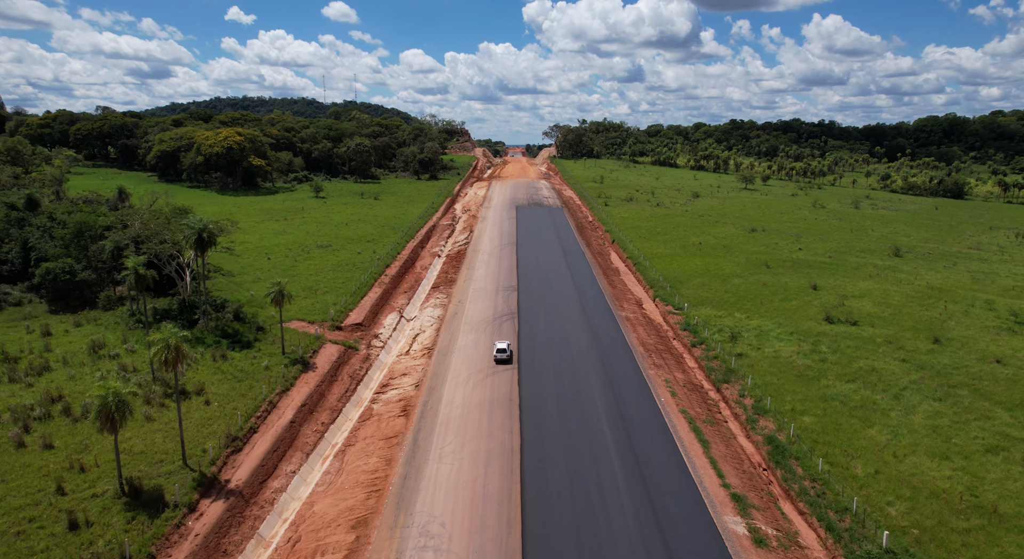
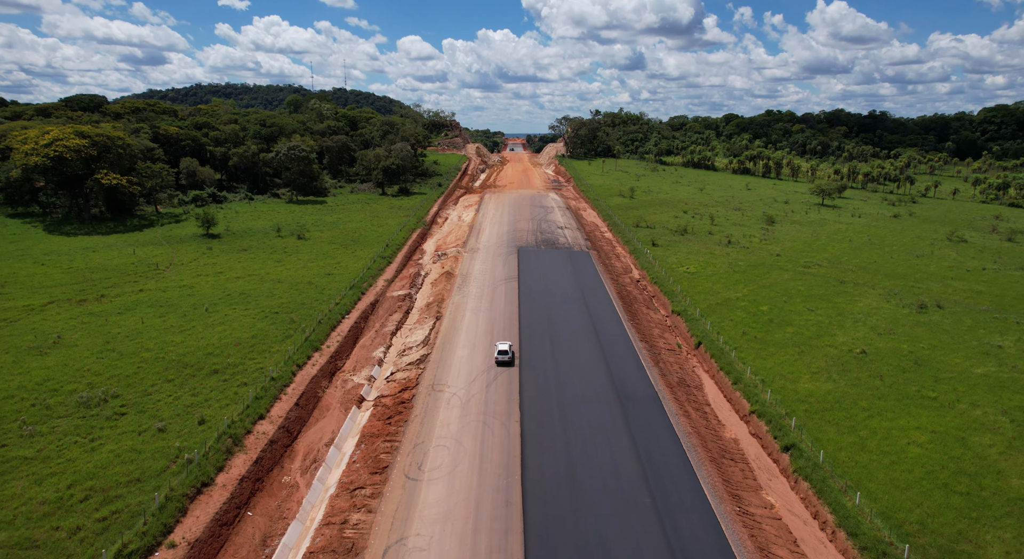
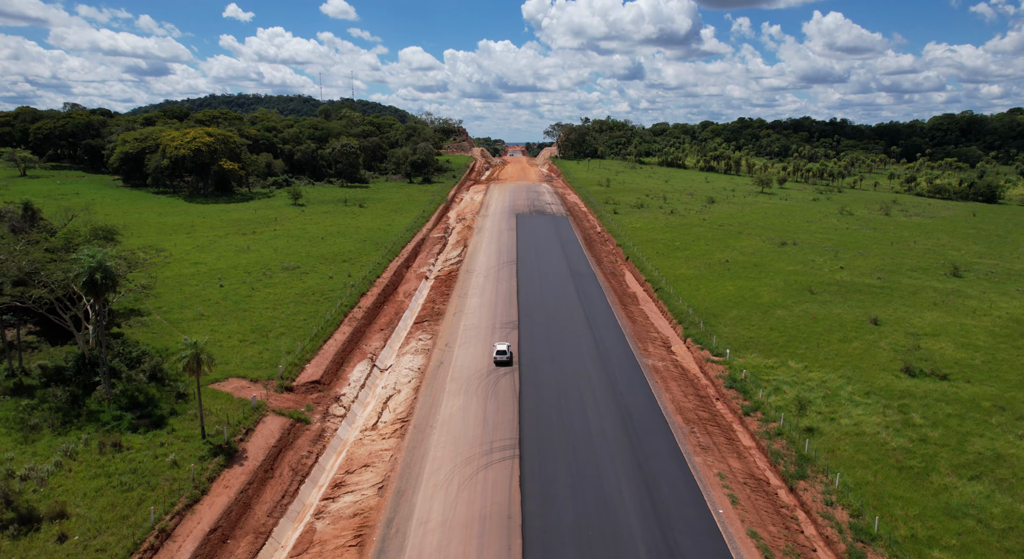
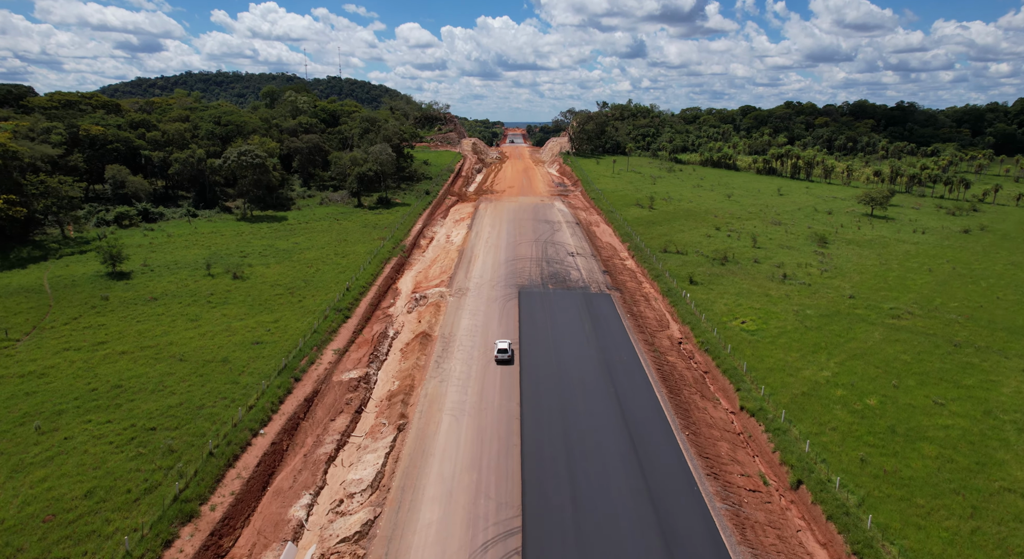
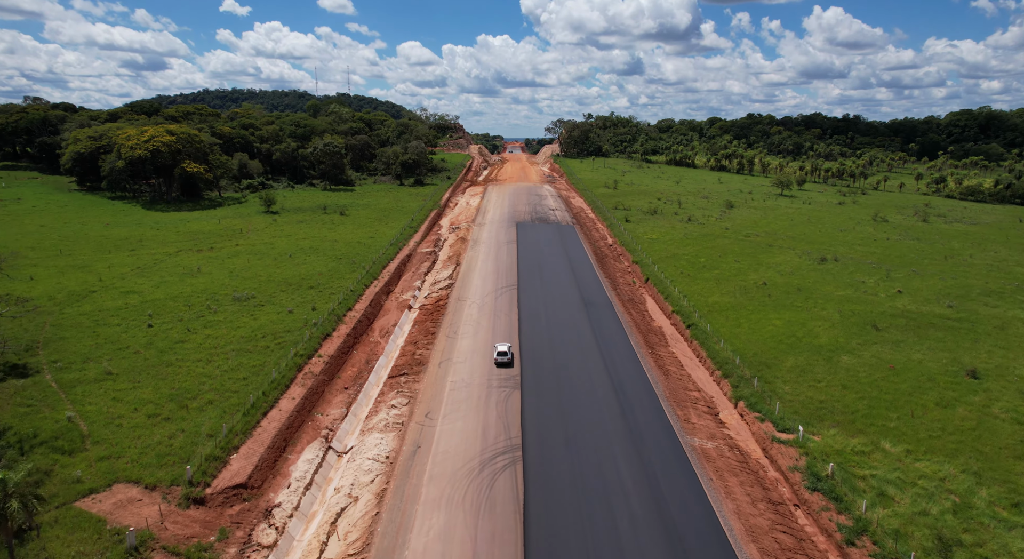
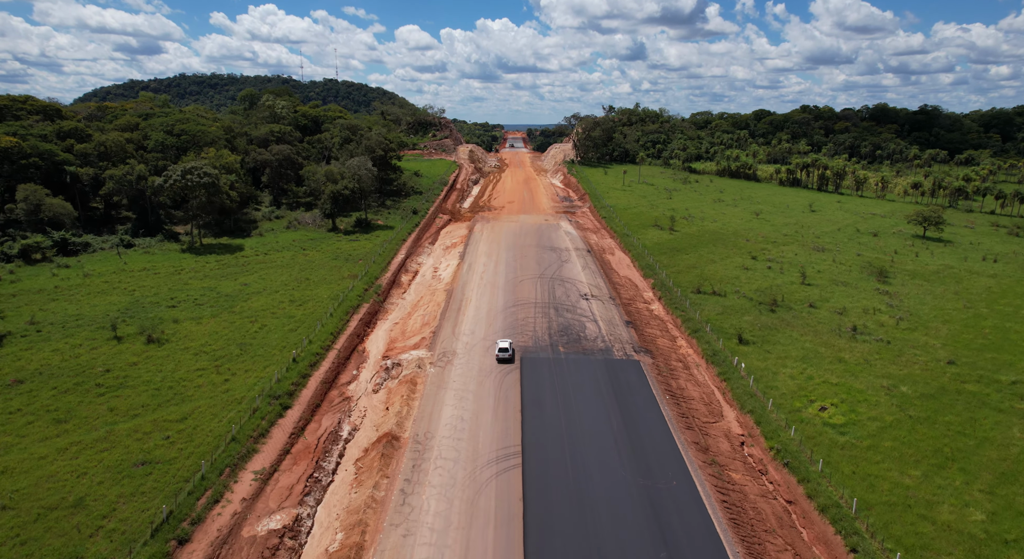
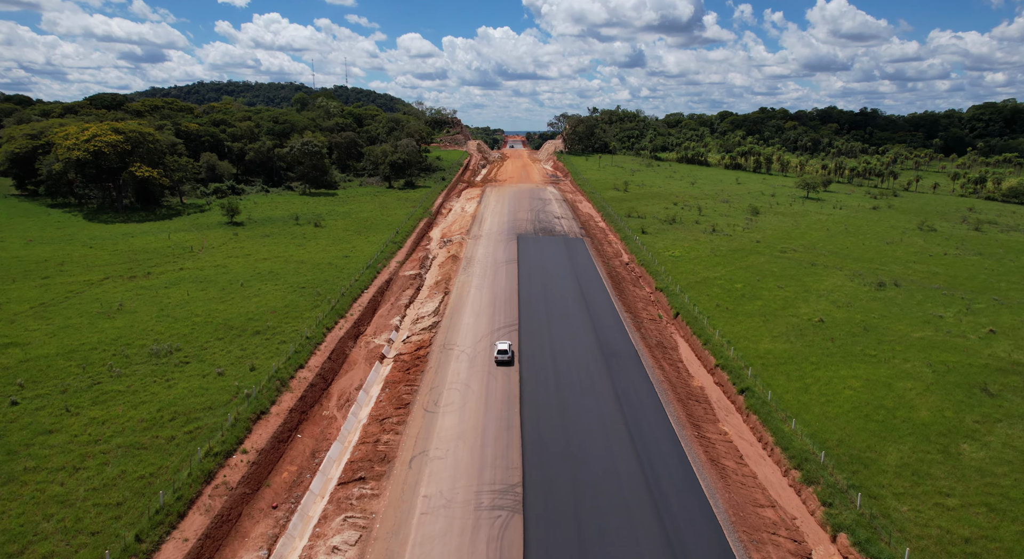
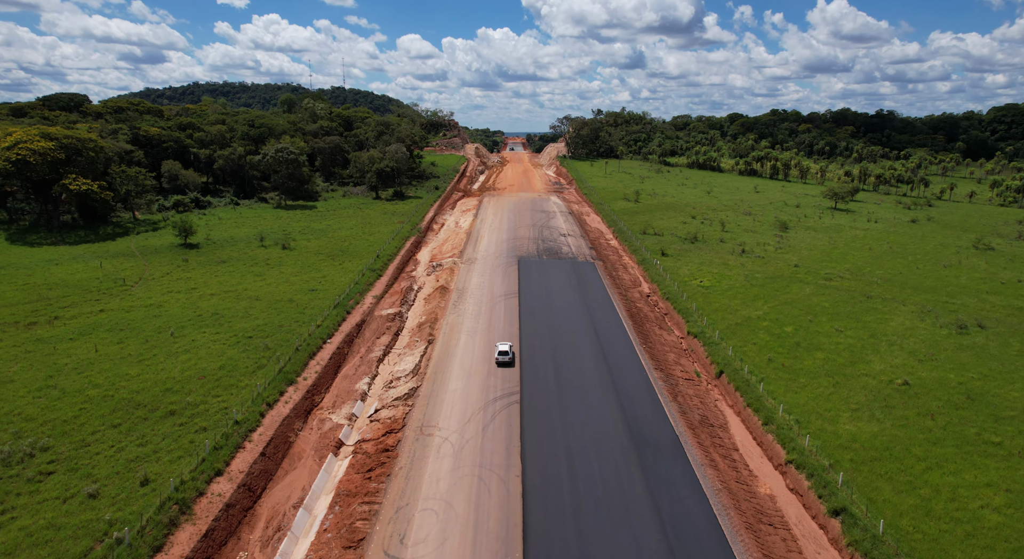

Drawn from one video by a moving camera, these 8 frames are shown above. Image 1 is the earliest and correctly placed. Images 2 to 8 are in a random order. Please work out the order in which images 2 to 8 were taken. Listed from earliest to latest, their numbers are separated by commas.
3, 5, 7, 2, 8, 4, 6
